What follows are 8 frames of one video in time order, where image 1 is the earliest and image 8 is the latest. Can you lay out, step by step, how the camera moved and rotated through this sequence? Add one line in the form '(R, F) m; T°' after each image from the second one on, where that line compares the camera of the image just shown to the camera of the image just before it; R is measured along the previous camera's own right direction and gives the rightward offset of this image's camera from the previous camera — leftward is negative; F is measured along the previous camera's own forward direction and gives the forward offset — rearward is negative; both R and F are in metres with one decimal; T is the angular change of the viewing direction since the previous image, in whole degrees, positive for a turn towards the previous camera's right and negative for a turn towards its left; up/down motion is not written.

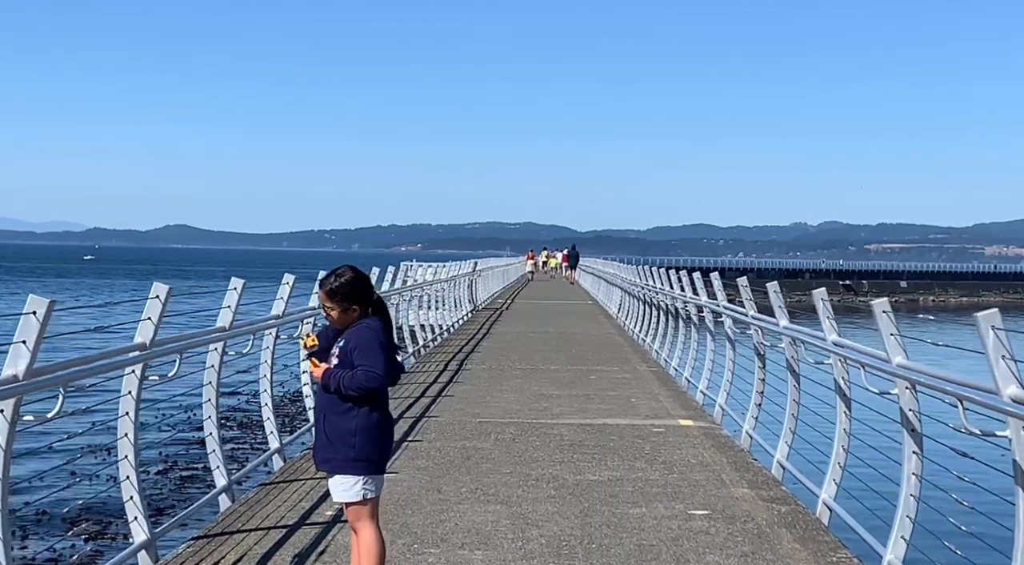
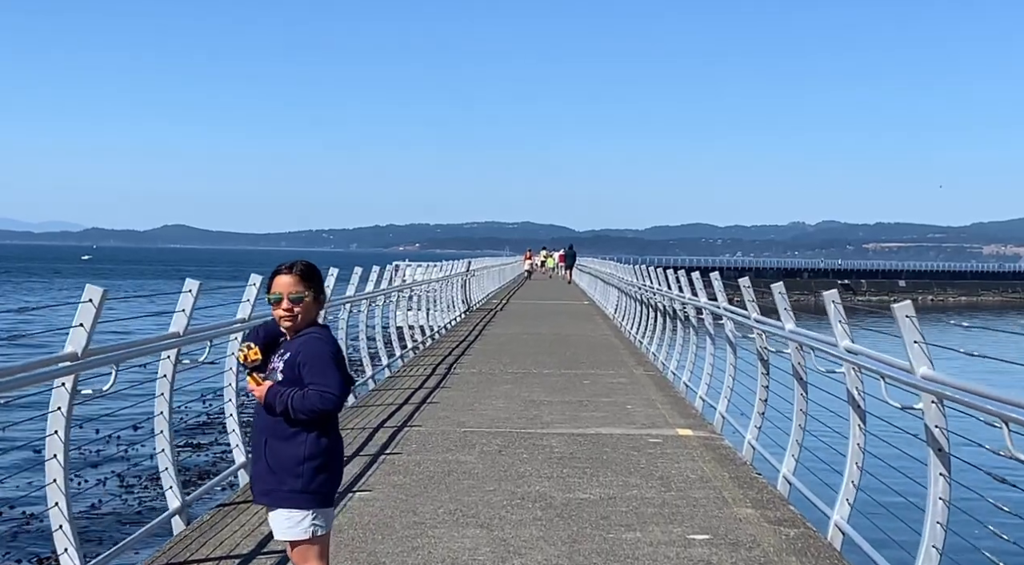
(+0.1, +0.6) m; 0°
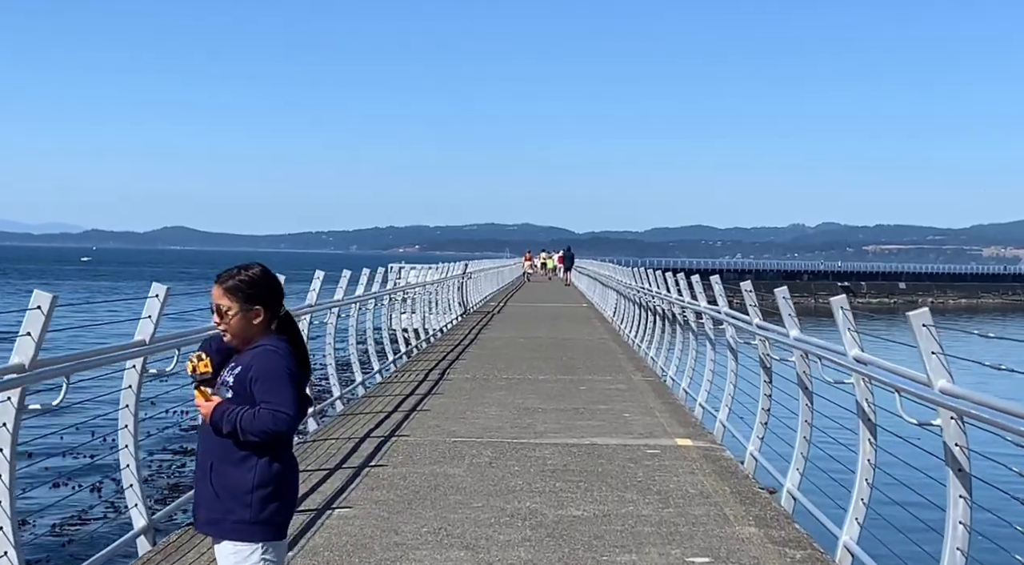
(+0.1, +0.4) m; 0°
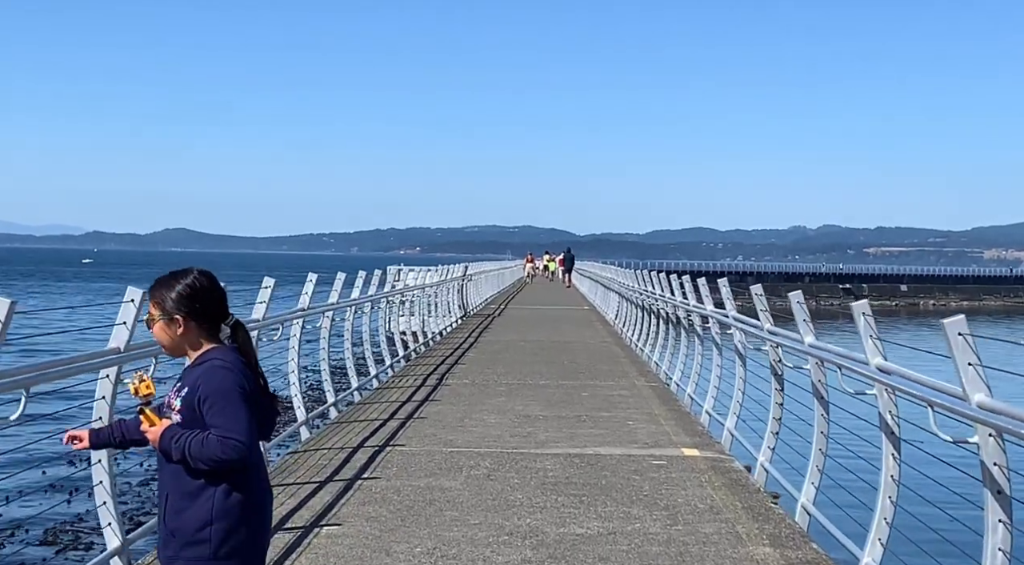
(0.0, +0.4) m; 0°
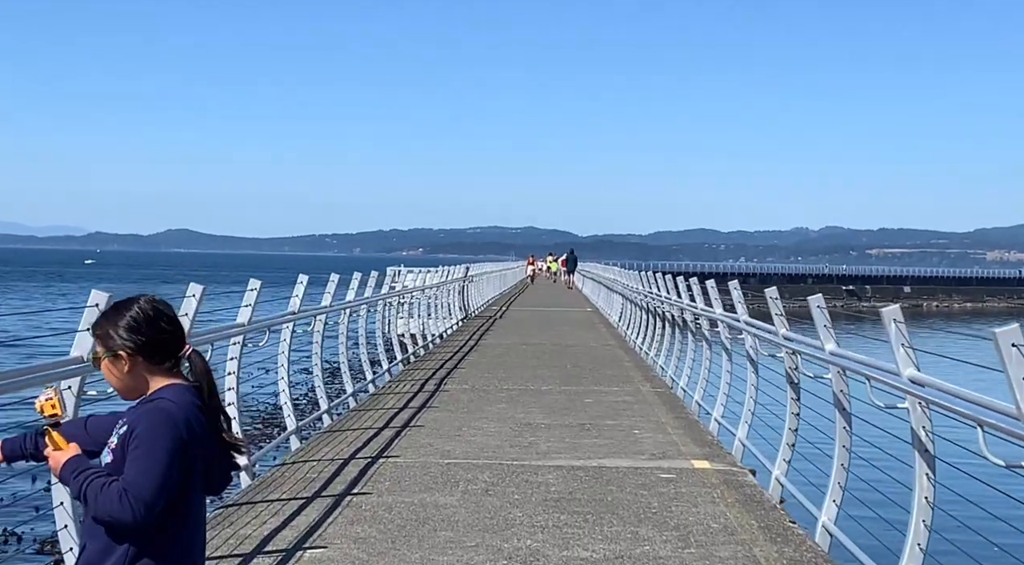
(0.0, +0.5) m; 0°
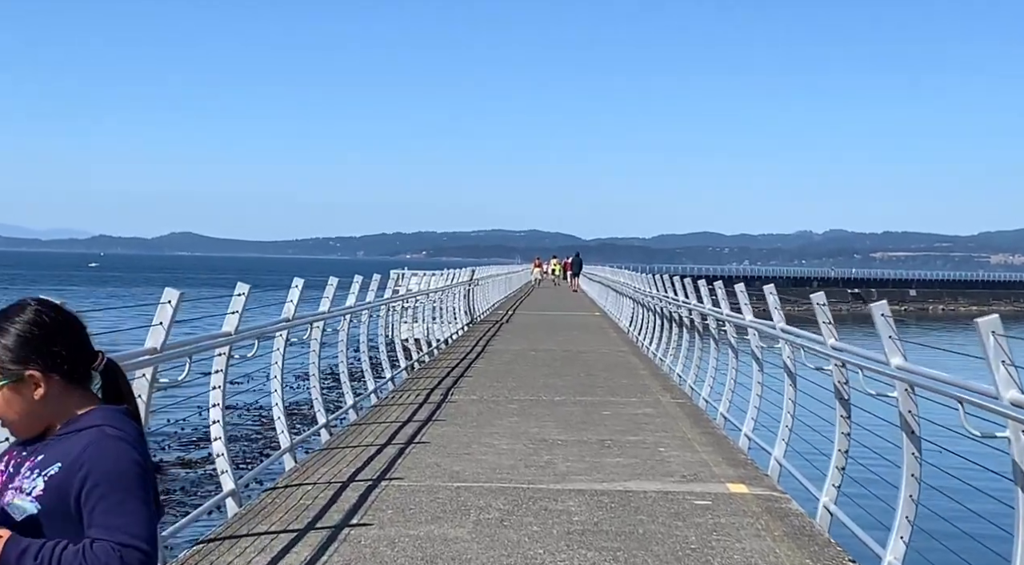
(-0.1, +0.9) m; 0°
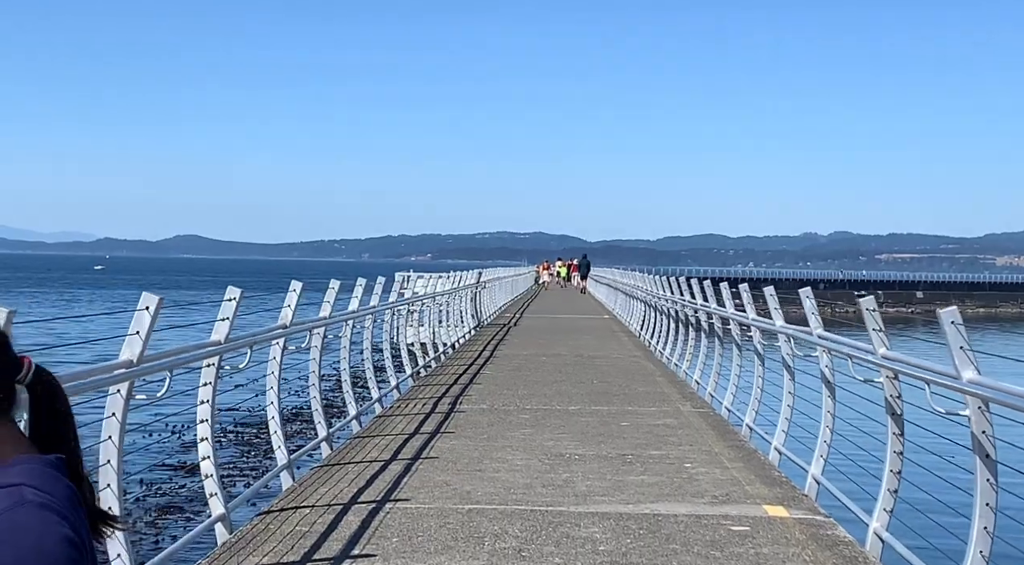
(-0.1, +0.7) m; 0°
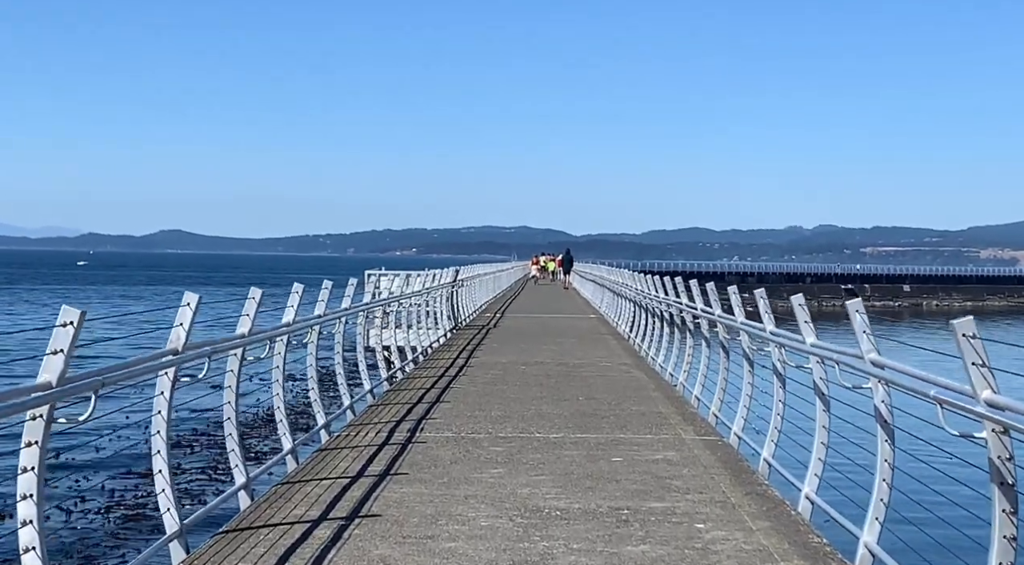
(+0.1, +2.0) m; +1°
